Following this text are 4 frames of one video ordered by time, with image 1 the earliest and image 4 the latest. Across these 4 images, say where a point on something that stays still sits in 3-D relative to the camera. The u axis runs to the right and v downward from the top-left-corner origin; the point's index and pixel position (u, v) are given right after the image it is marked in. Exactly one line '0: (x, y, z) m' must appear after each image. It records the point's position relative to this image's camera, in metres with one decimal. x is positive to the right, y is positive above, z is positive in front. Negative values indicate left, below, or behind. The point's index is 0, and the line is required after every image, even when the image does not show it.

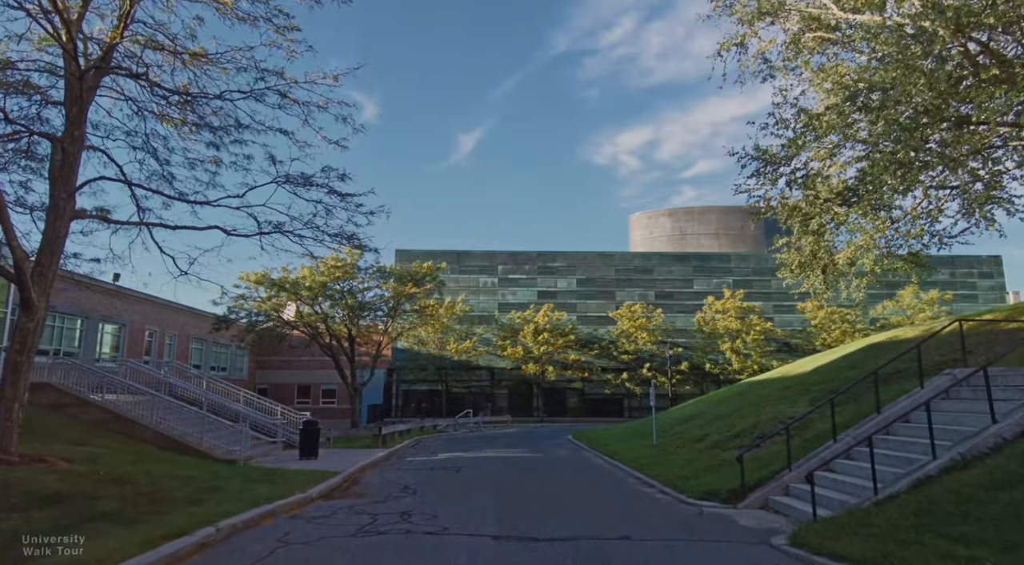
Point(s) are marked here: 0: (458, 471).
0: (-1.3, -4.6, +16.0) m
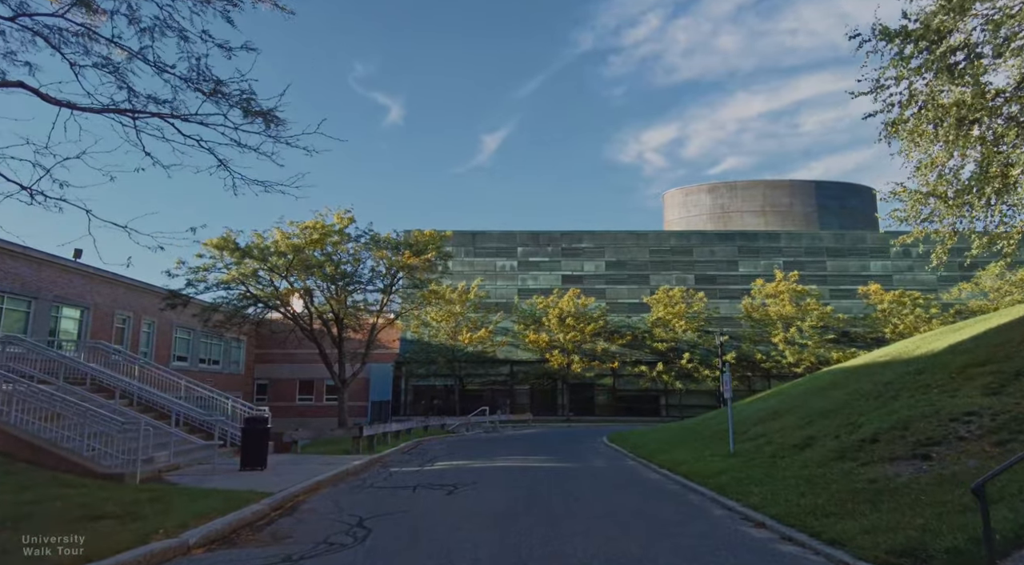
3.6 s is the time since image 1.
0: (-1.0, -3.5, +10.9) m
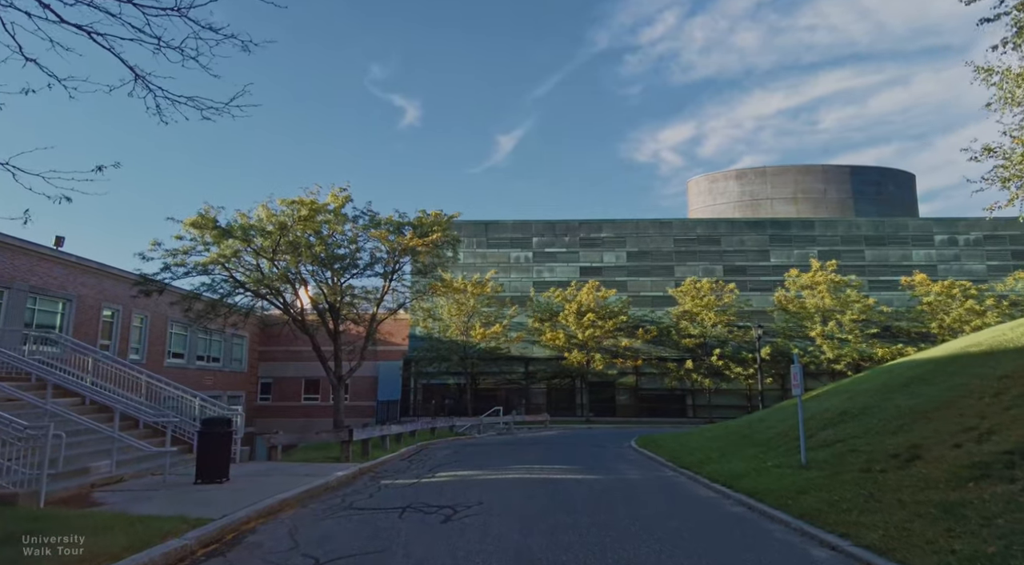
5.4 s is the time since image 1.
0: (-0.8, -3.0, +8.3) m
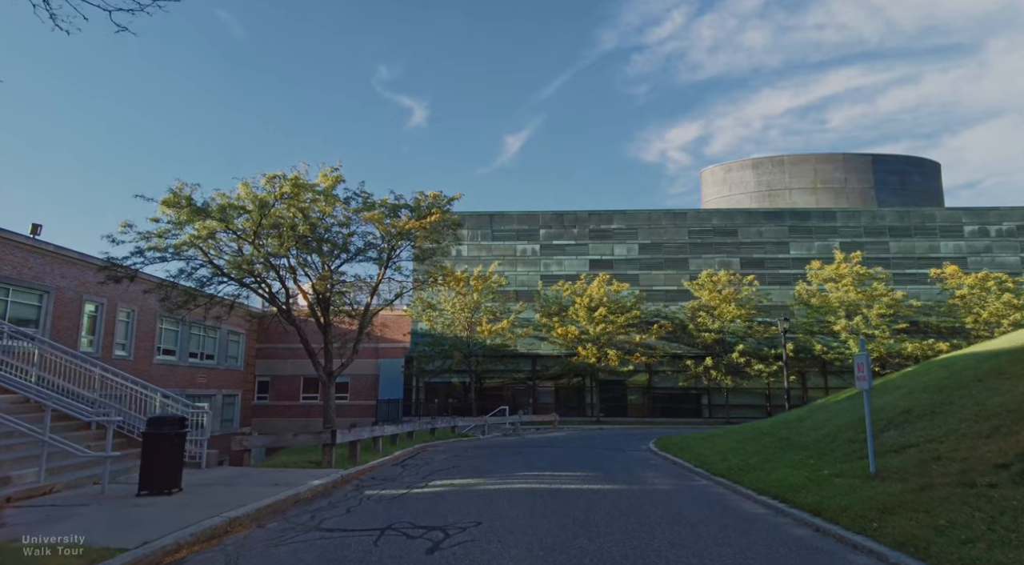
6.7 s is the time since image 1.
0: (-0.8, -2.6, +6.5) m
